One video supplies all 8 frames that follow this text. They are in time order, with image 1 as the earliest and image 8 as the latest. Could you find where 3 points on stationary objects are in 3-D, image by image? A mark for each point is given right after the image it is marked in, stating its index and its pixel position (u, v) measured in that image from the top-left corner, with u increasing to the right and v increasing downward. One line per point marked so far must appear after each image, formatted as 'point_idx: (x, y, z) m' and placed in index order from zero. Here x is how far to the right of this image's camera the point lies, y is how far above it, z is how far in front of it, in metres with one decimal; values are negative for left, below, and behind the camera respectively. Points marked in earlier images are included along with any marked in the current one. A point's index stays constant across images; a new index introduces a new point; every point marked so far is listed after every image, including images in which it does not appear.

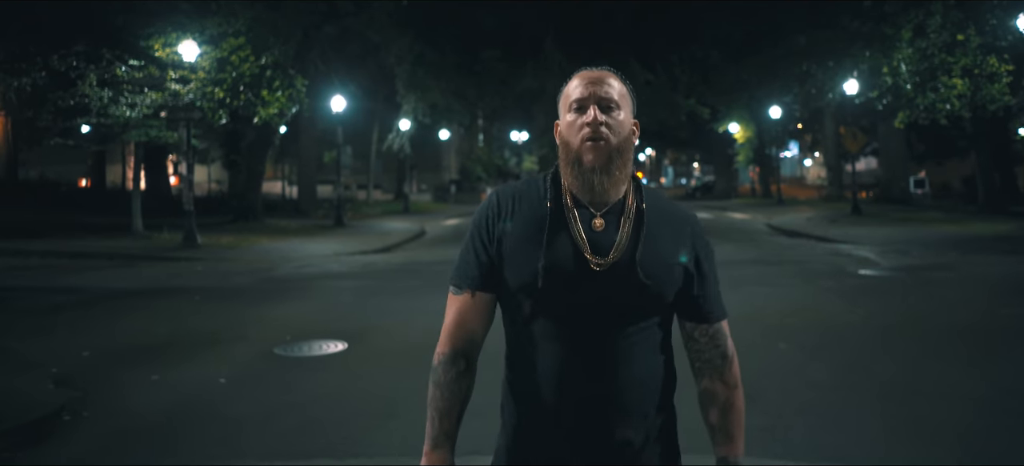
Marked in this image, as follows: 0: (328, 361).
0: (-1.7, -1.2, +9.2) m
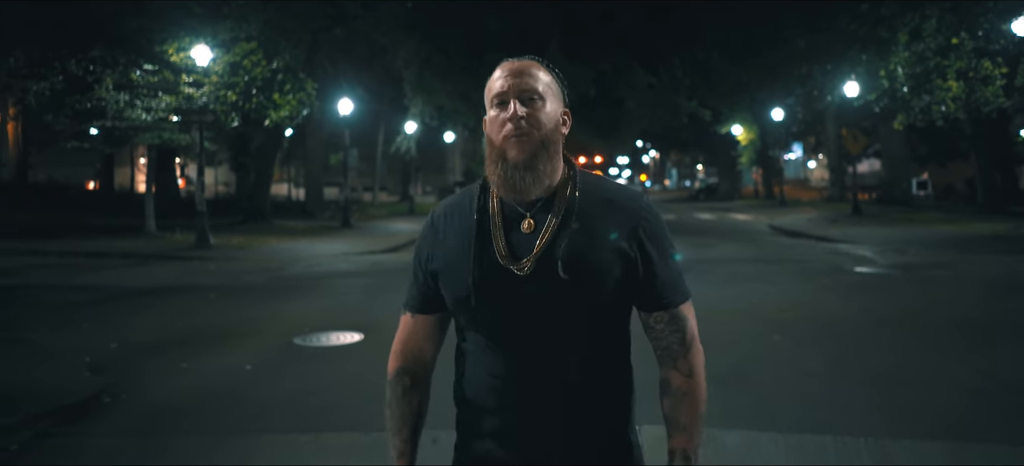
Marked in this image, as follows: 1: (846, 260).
0: (-1.6, -1.1, +9.7) m
1: (+6.4, -0.5, +18.9) m
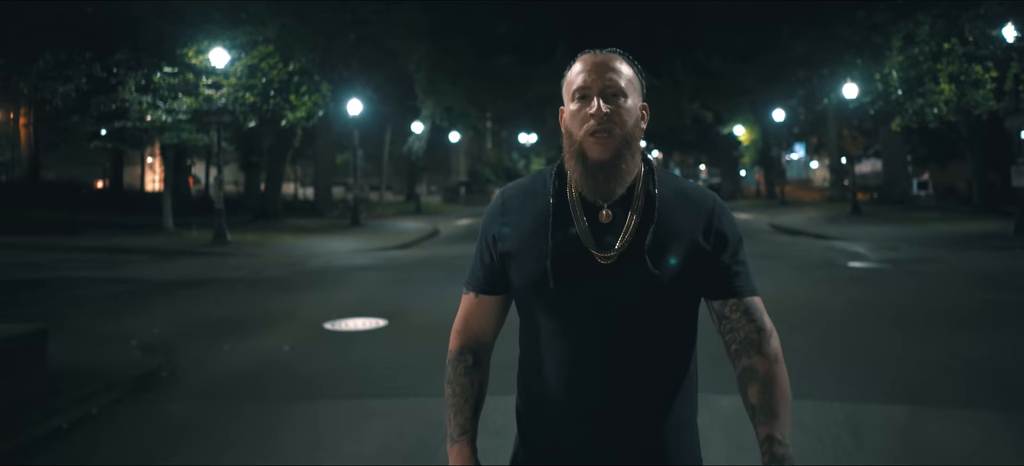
0: (-1.4, -1.1, +10.5) m
1: (+6.5, -0.4, +19.7) m
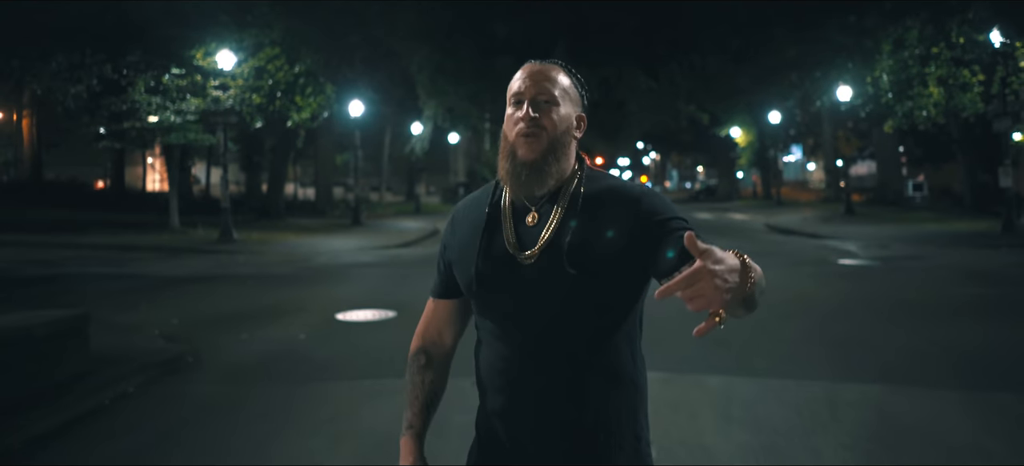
0: (-1.4, -1.0, +11.1) m
1: (+6.5, -0.4, +20.2) m
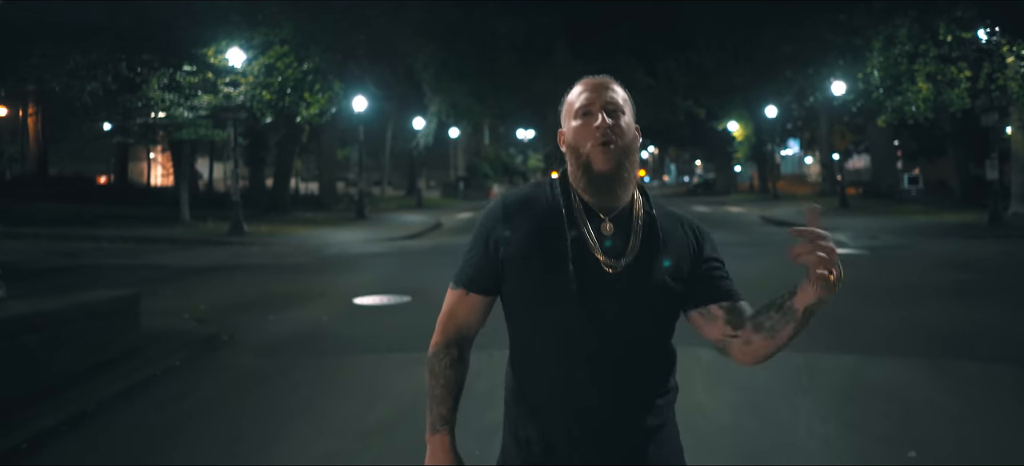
0: (-1.3, -0.9, +11.8) m
1: (+6.6, -0.2, +21.0) m
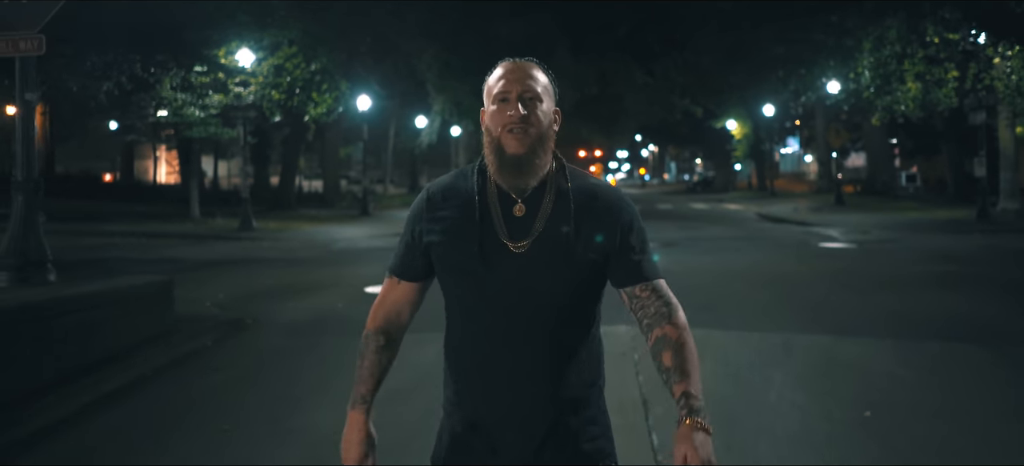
0: (-1.3, -0.8, +12.5) m
1: (+6.7, -0.1, +21.7) m
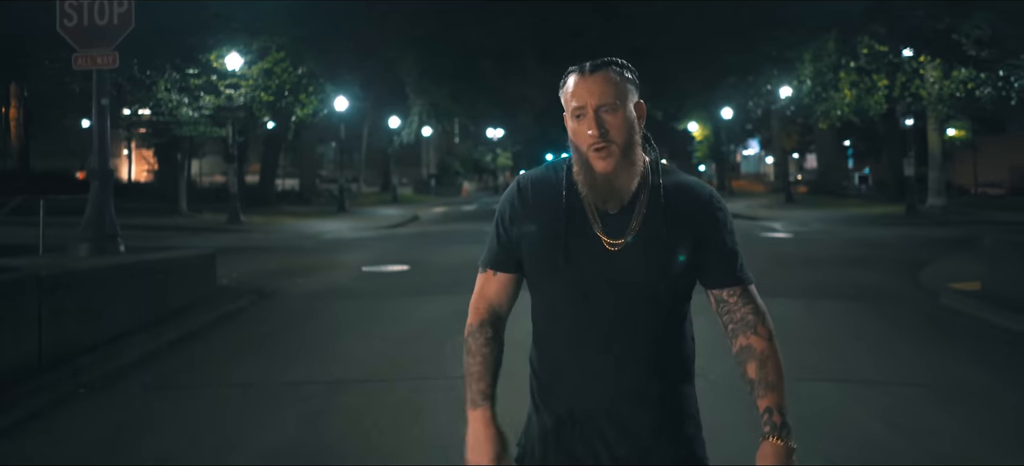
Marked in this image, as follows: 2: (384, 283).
0: (-1.6, -0.6, +14.5) m
1: (+6.0, +0.1, +24.0) m
2: (-1.7, -0.7, +12.8) m
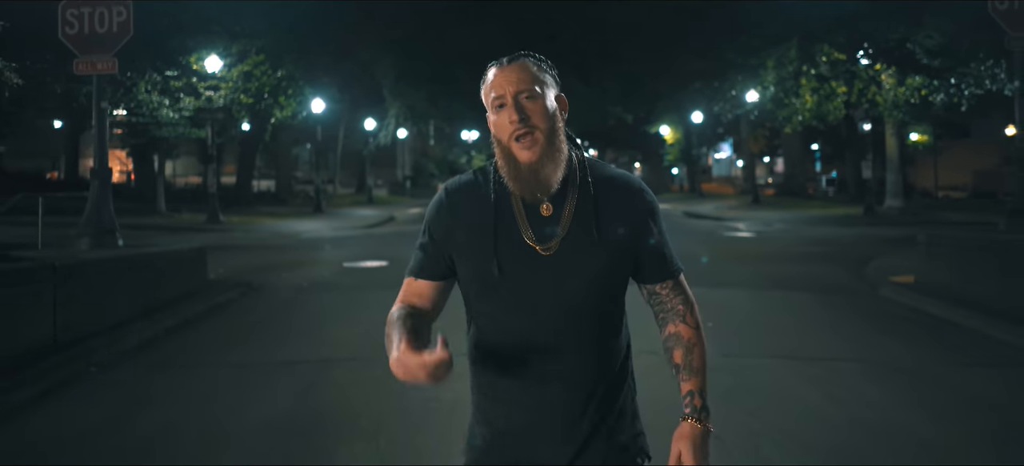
0: (-2.0, -0.6, +15.2) m
1: (+5.4, +0.1, +24.9) m
2: (-2.1, -0.7, +13.5) m
